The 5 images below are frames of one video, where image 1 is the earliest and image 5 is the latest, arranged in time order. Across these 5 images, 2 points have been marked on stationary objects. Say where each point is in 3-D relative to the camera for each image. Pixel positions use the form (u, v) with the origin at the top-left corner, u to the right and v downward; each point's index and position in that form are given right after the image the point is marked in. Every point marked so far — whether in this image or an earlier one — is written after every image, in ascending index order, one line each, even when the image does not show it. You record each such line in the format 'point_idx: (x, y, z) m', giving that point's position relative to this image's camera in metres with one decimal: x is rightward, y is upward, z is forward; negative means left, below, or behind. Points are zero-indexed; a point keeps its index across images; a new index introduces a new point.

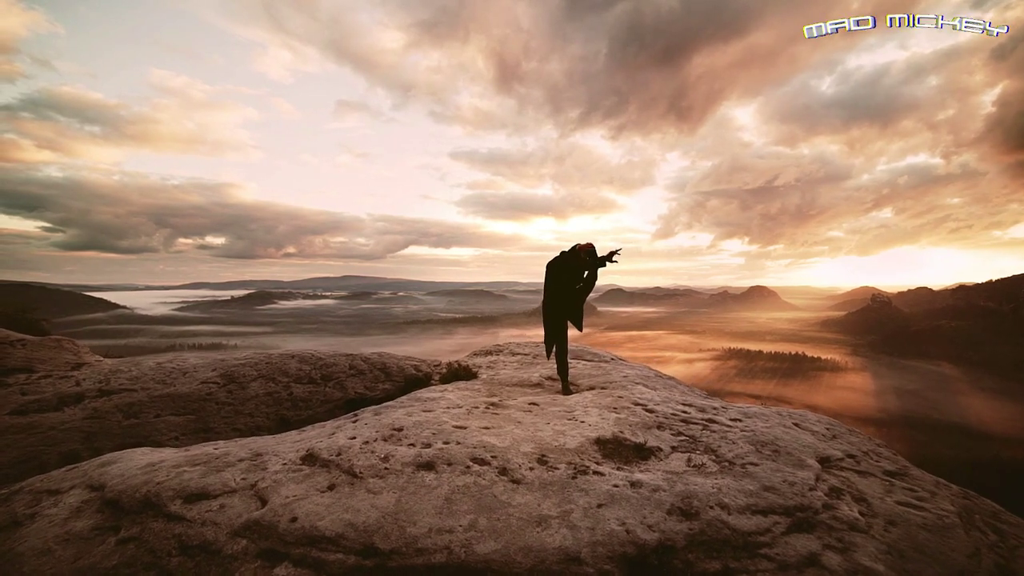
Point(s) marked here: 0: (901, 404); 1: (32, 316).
0: (+19.7, -5.7, +19.5) m
1: (-19.9, -1.4, +16.0) m
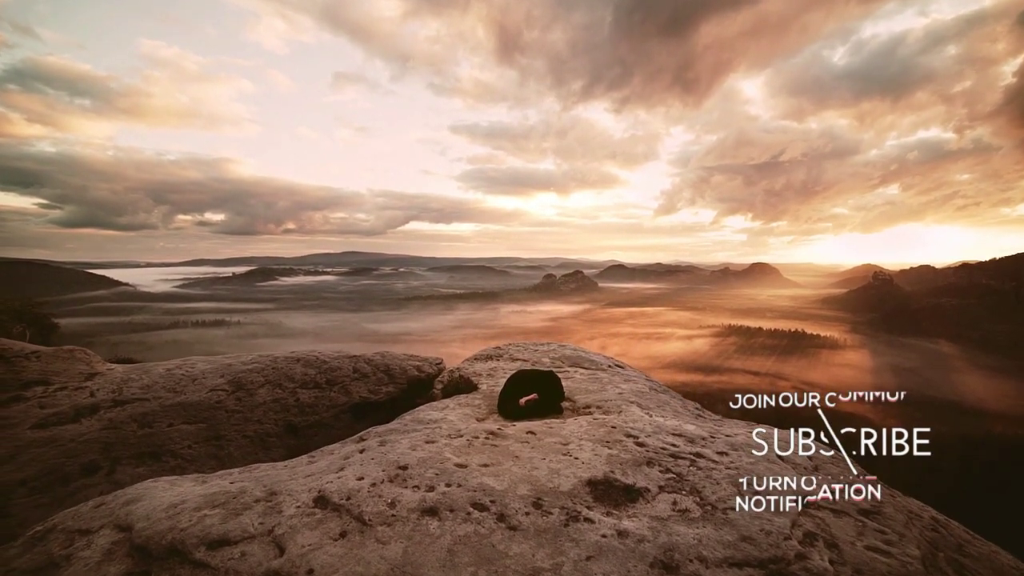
0: (+19.8, -4.7, +19.8) m
1: (-19.9, -0.6, +16.2) m
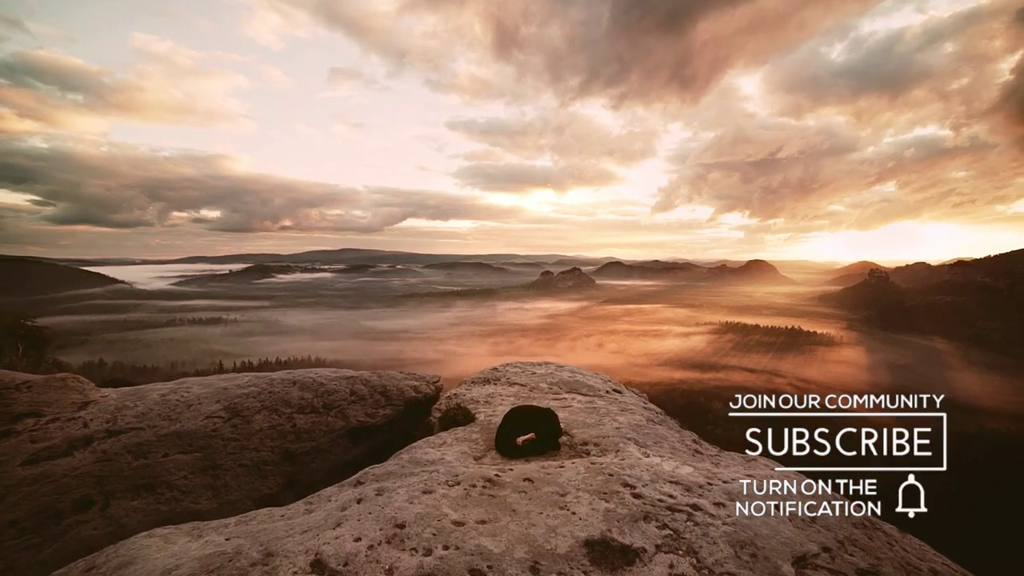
0: (+19.6, -4.7, +19.9) m
1: (-20.0, -0.7, +16.1) m
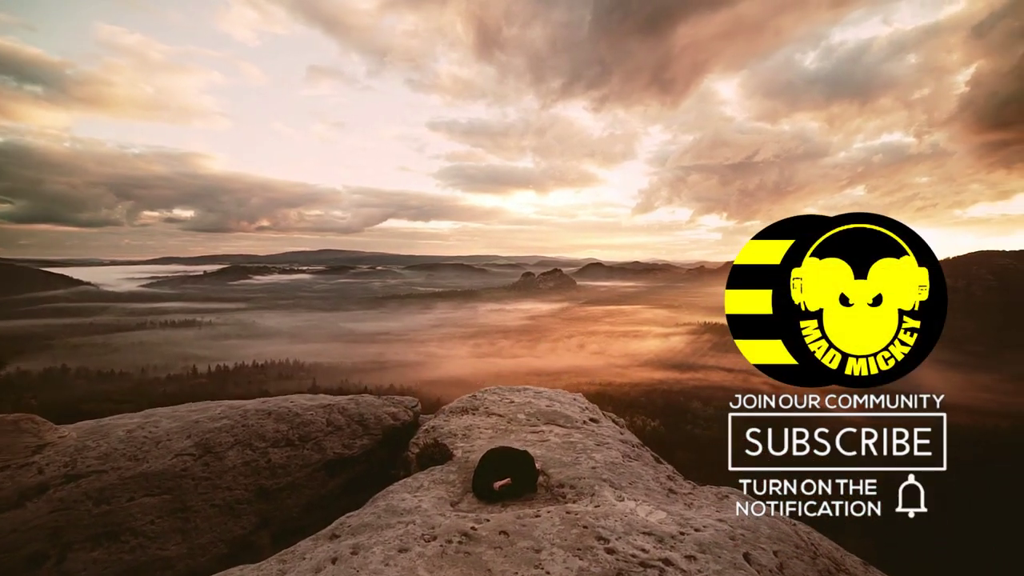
0: (+18.3, -4.8, +20.6) m
1: (-21.1, -0.8, +15.2) m
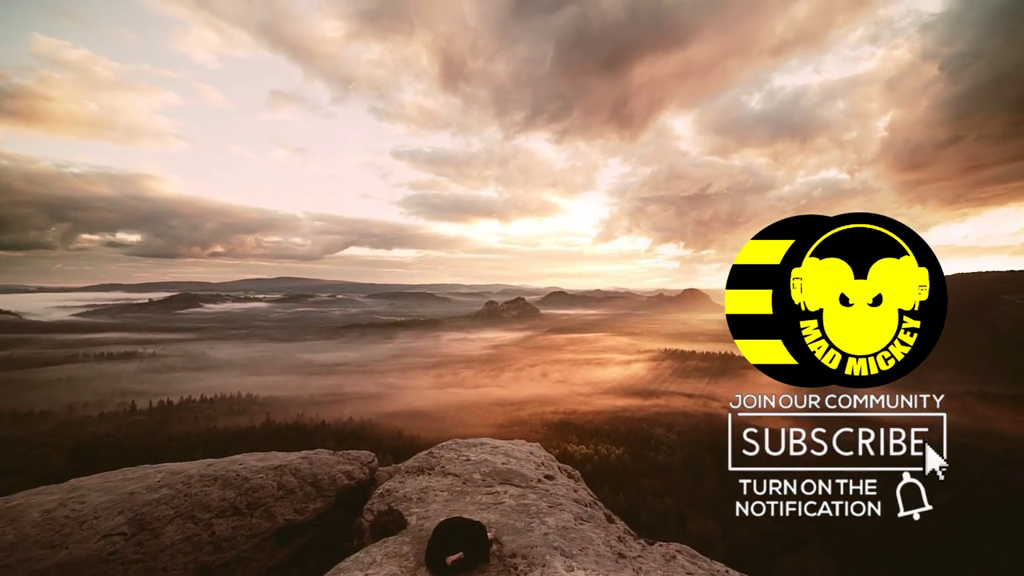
0: (+15.4, -6.8, +21.2) m
1: (-23.6, -2.5, +13.2) m
